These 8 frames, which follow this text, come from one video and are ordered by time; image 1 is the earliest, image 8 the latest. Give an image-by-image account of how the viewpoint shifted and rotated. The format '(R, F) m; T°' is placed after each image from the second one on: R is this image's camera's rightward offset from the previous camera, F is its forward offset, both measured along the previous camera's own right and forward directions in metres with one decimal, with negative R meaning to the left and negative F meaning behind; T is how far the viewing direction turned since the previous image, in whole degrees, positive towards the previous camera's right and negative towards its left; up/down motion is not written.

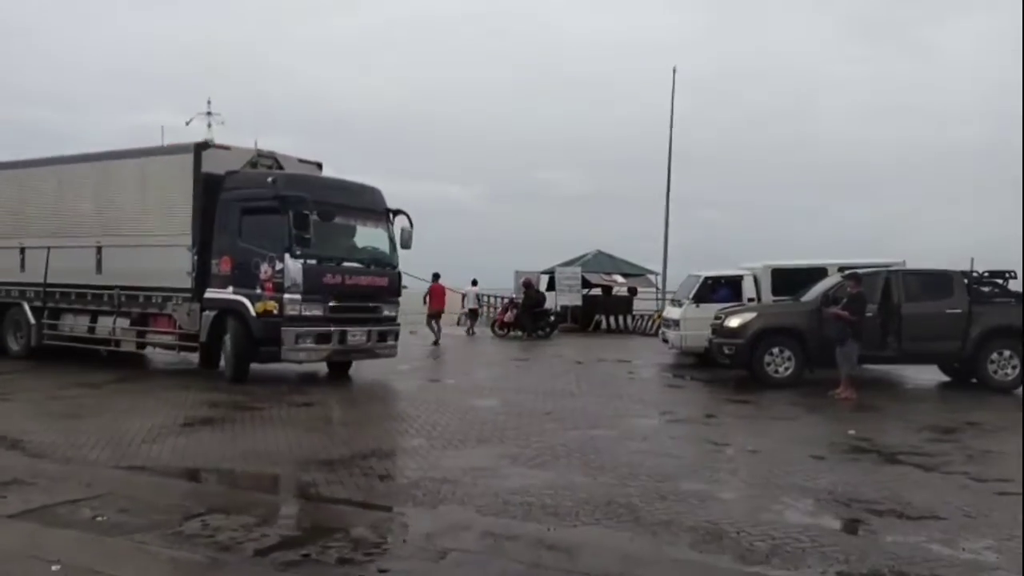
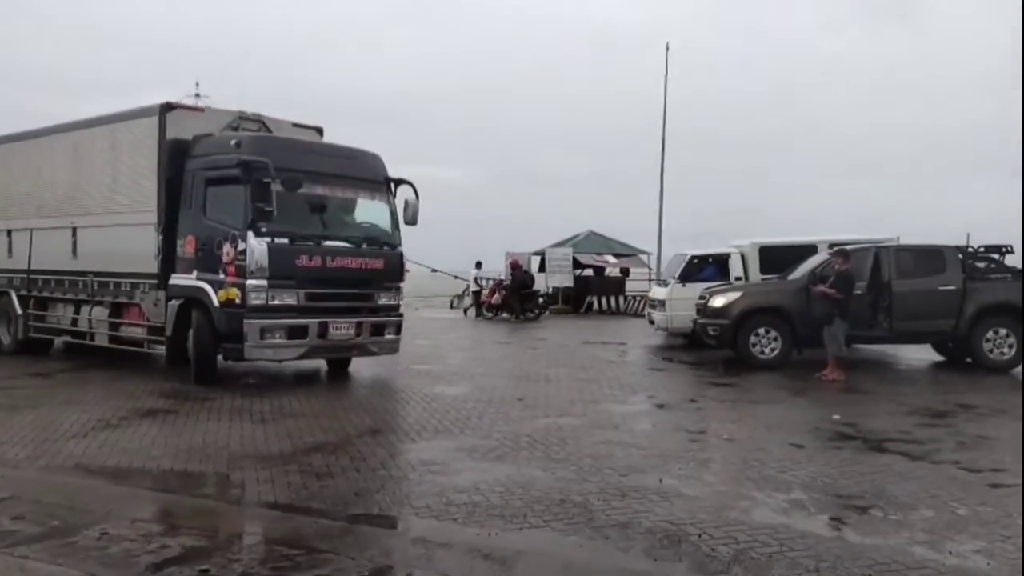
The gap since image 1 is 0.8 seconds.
(+0.4, +0.7) m; 0°
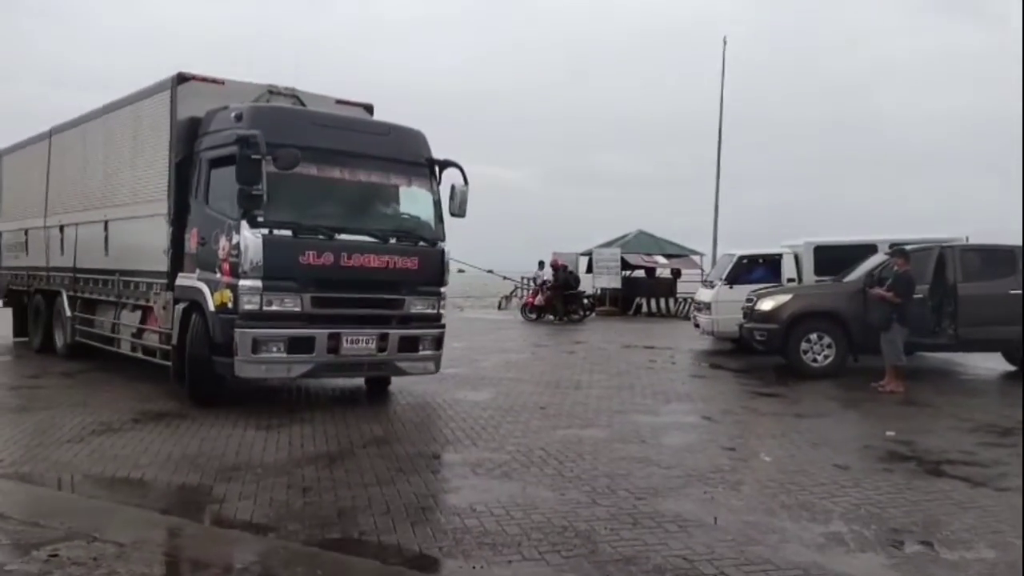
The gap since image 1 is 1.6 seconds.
(+0.4, +0.7) m; -4°
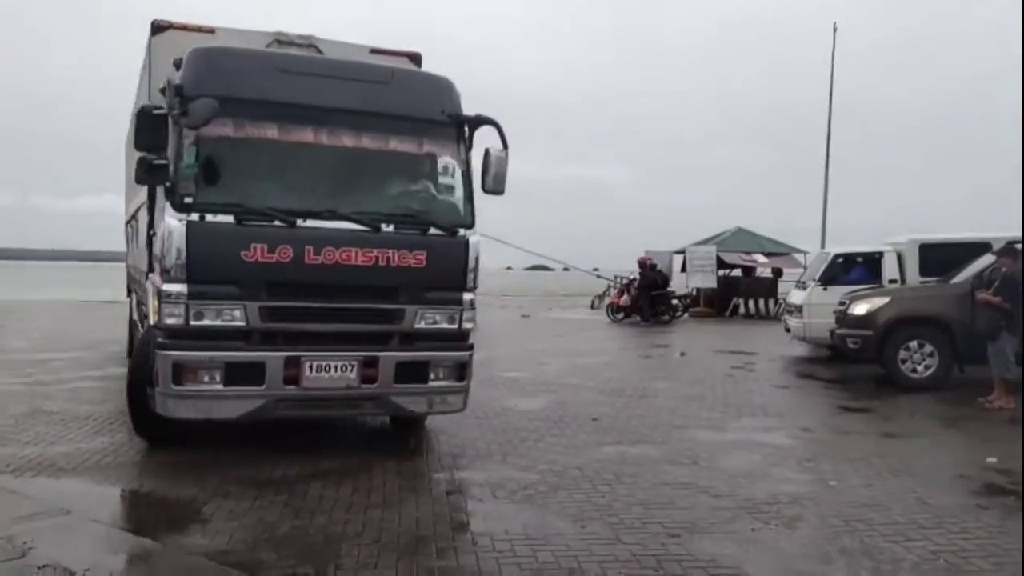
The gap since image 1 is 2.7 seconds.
(+0.6, +0.8) m; -7°
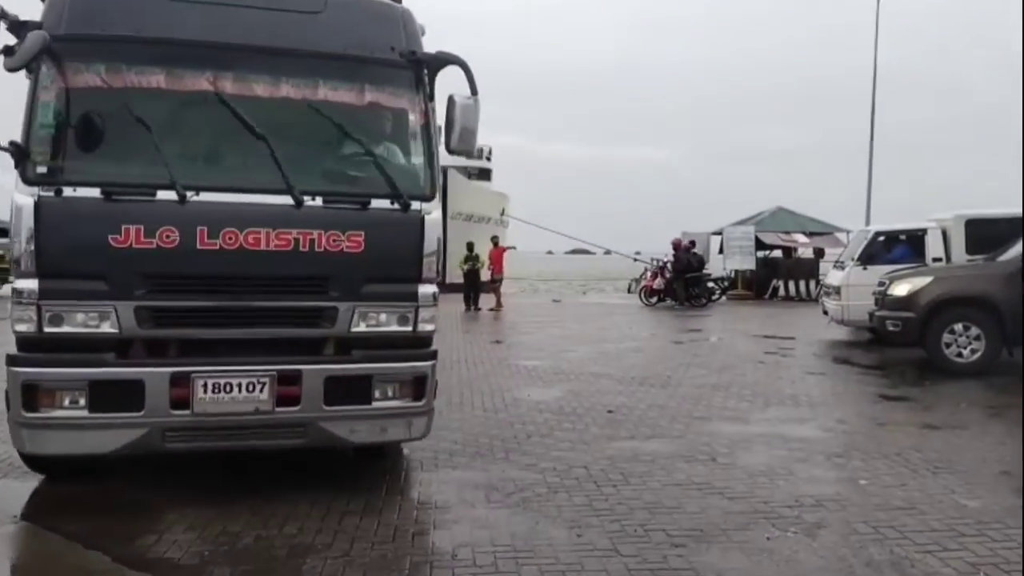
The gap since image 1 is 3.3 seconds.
(+0.3, +0.6) m; -3°
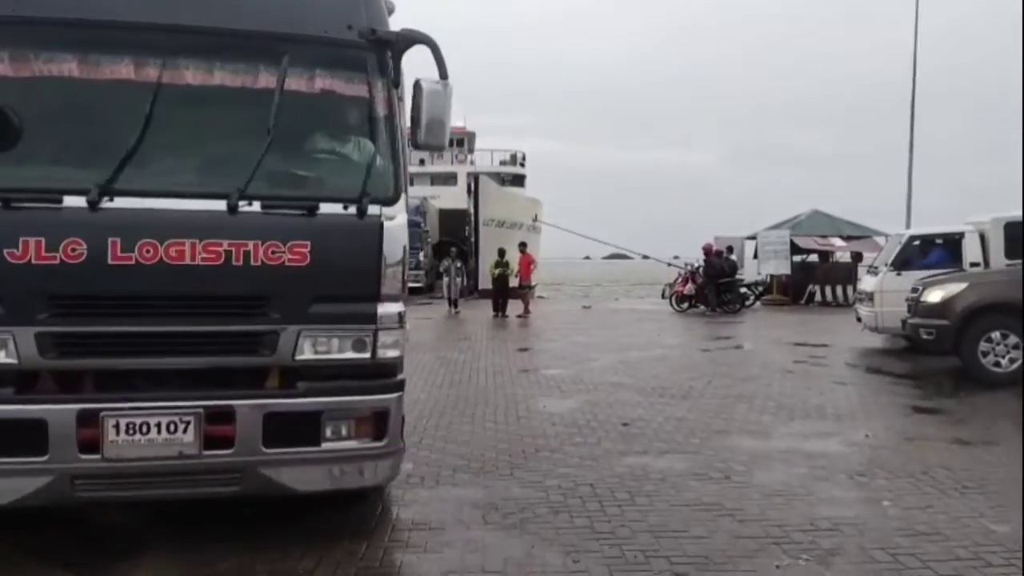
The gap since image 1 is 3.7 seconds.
(+0.2, +0.3) m; -2°
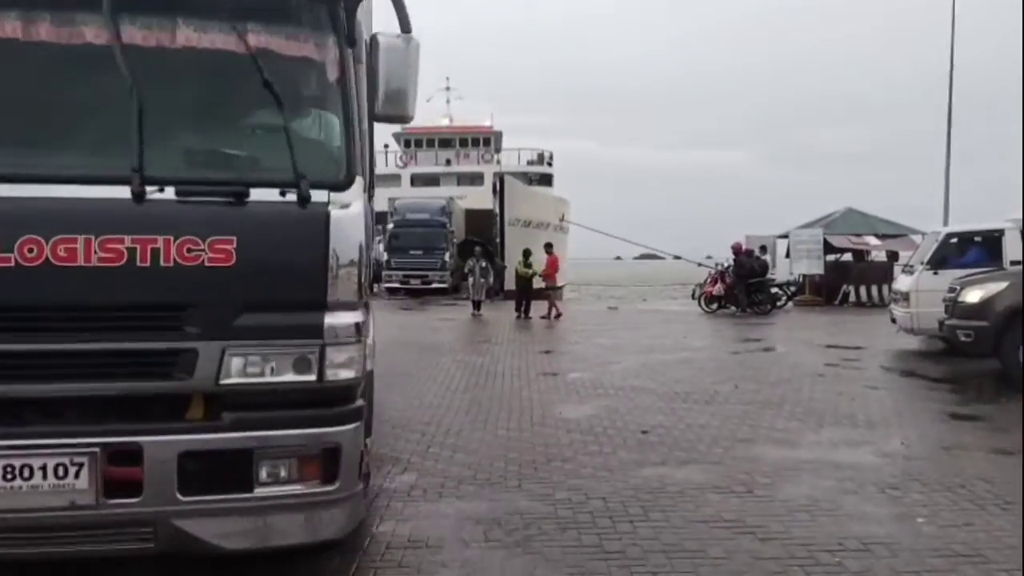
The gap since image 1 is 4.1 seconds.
(+0.2, +0.4) m; -2°
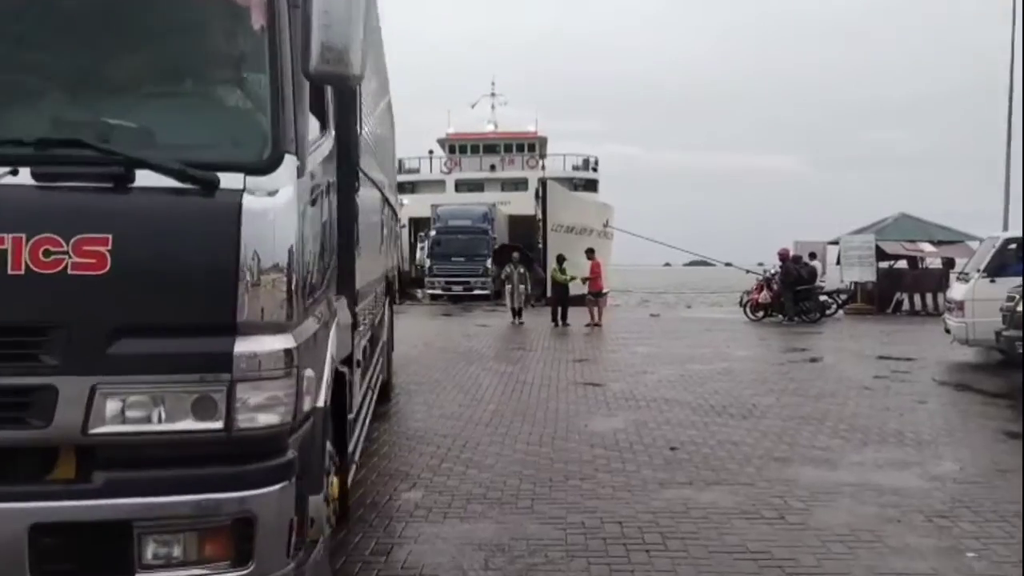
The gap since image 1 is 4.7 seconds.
(+0.2, +0.4) m; -3°
